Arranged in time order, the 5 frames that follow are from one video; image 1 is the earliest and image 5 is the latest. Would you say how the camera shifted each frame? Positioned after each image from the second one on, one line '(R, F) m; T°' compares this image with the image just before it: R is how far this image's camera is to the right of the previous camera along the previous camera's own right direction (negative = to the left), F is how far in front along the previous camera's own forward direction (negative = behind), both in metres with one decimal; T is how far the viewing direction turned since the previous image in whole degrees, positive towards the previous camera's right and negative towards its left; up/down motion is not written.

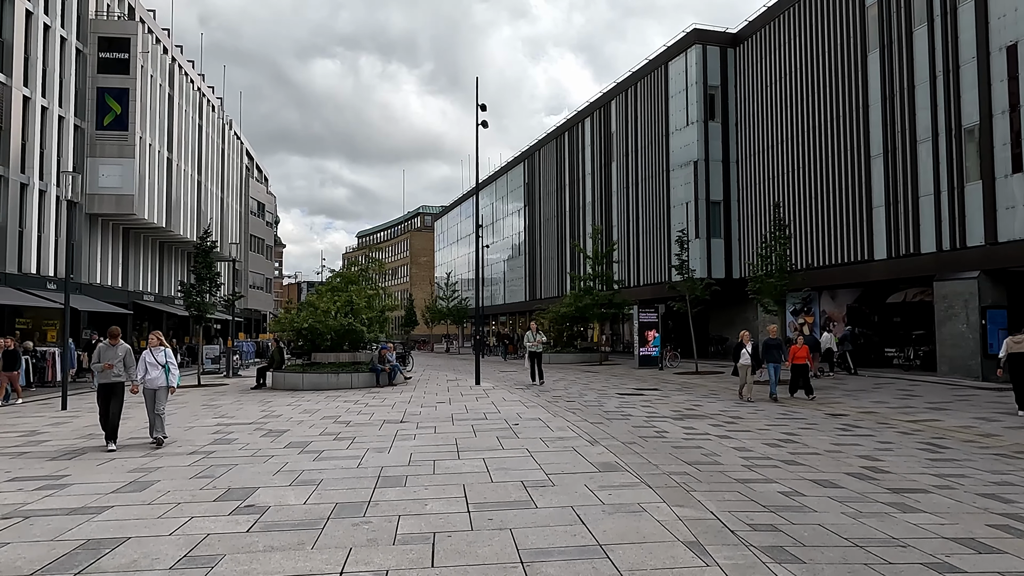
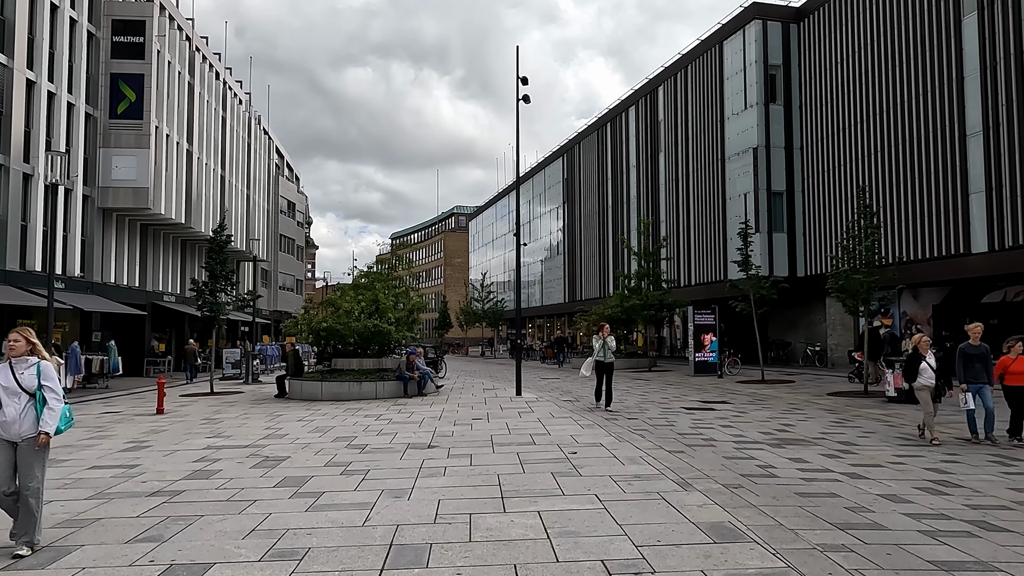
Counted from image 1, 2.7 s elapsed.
(-0.3, +2.7) m; -3°
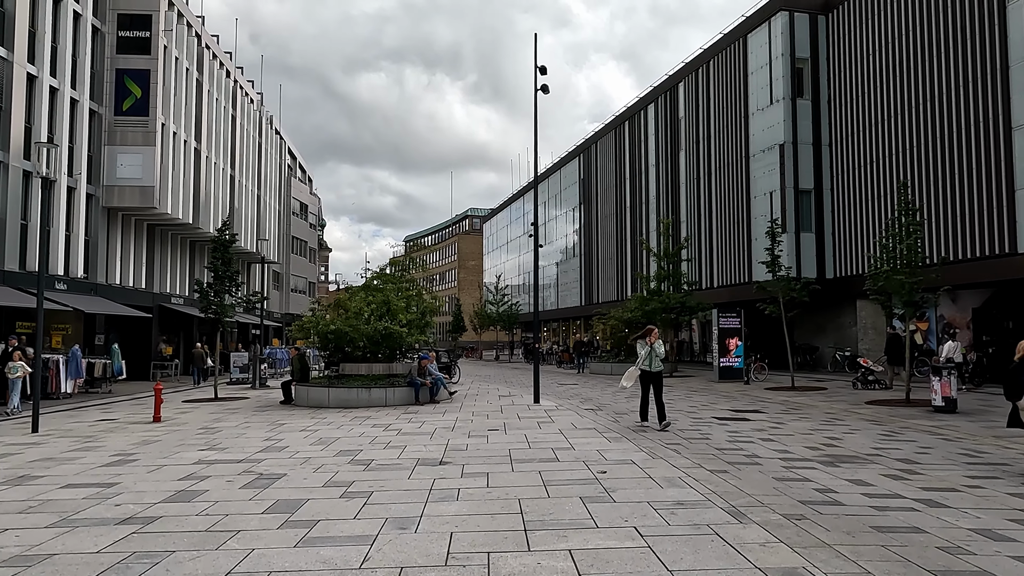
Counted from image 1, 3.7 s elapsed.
(-0.1, +1.1) m; -1°
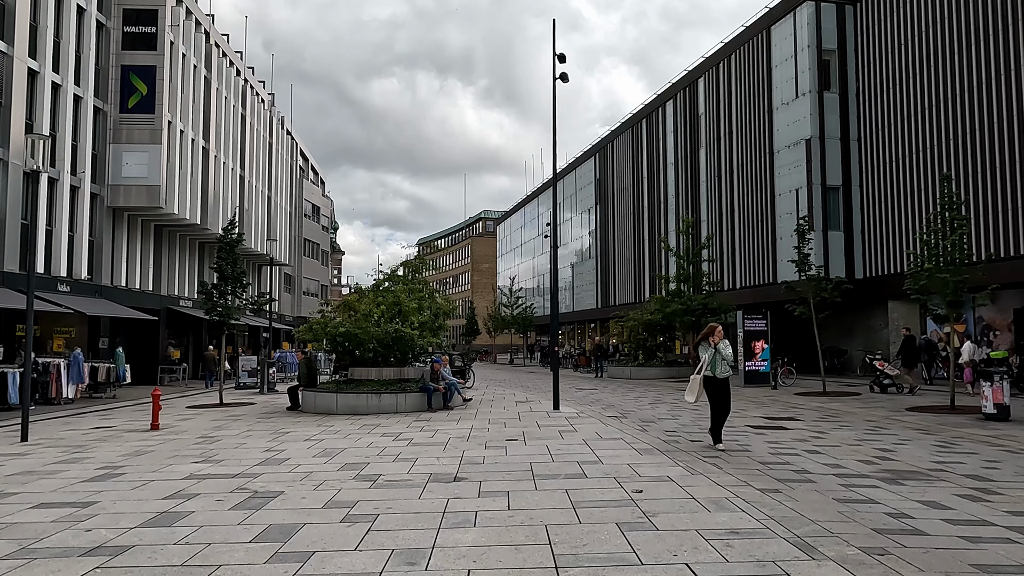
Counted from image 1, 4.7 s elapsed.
(-0.1, +1.0) m; -1°
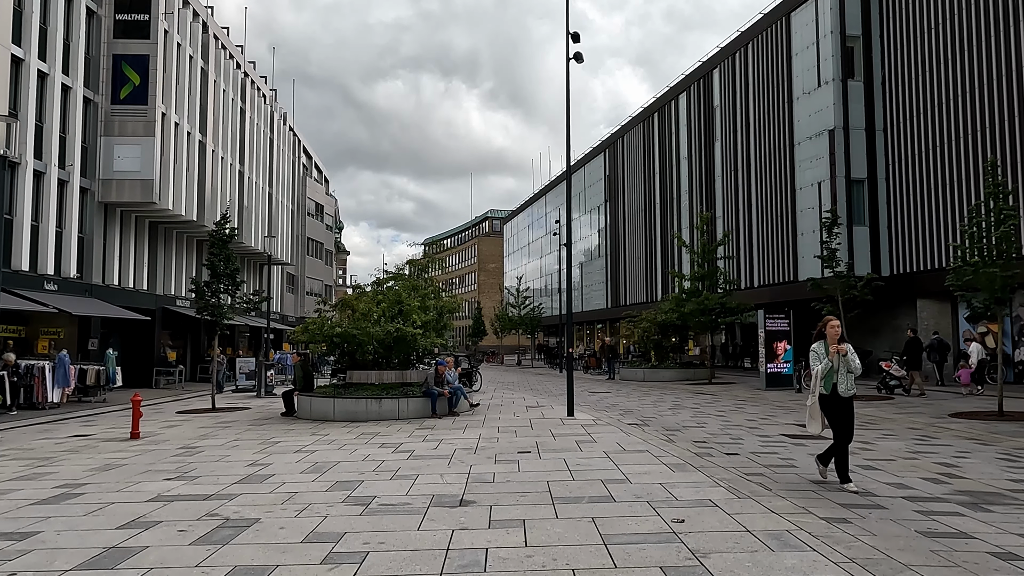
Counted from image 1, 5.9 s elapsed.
(-0.1, +1.2) m; -1°
